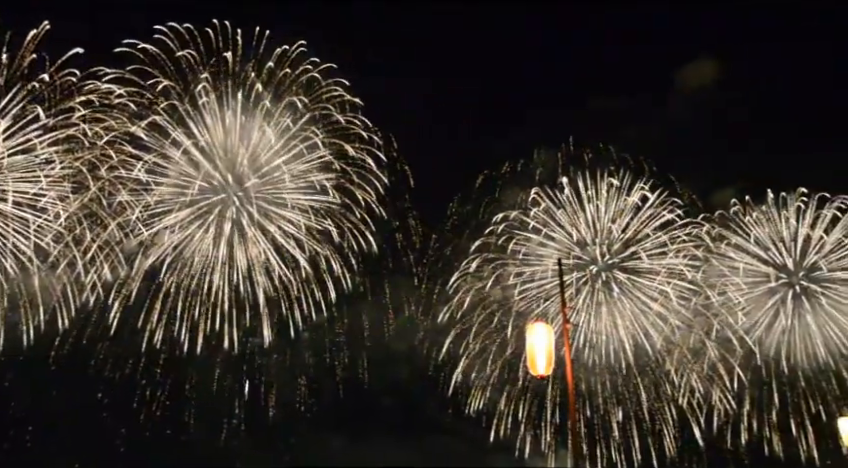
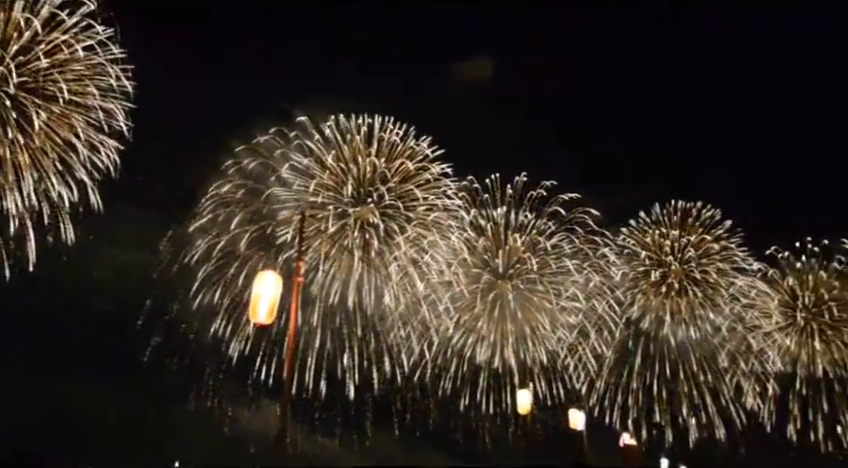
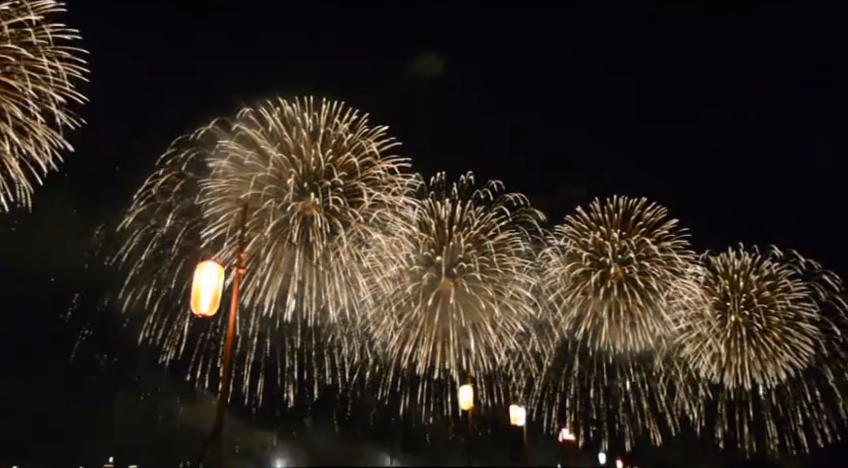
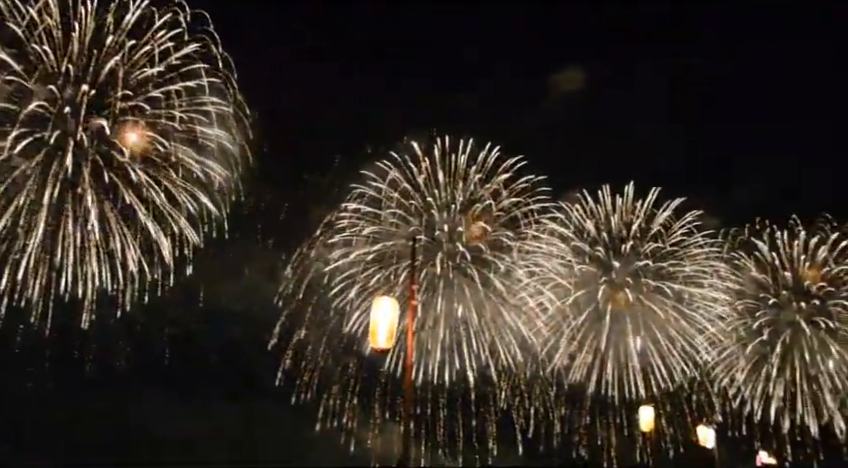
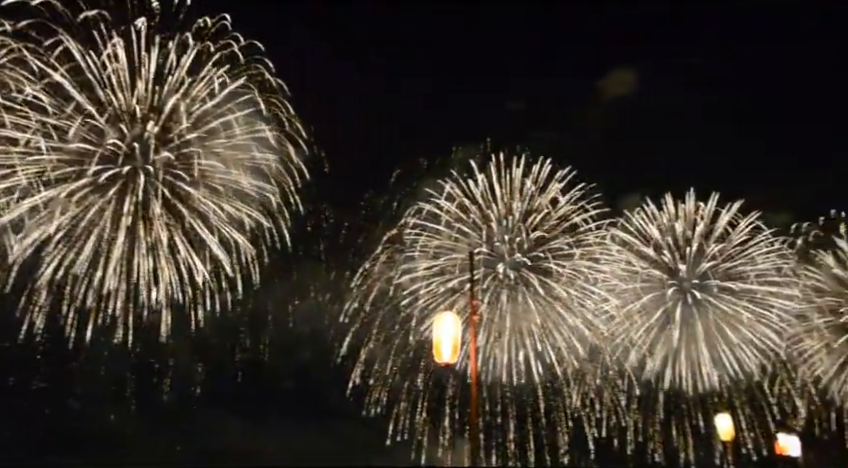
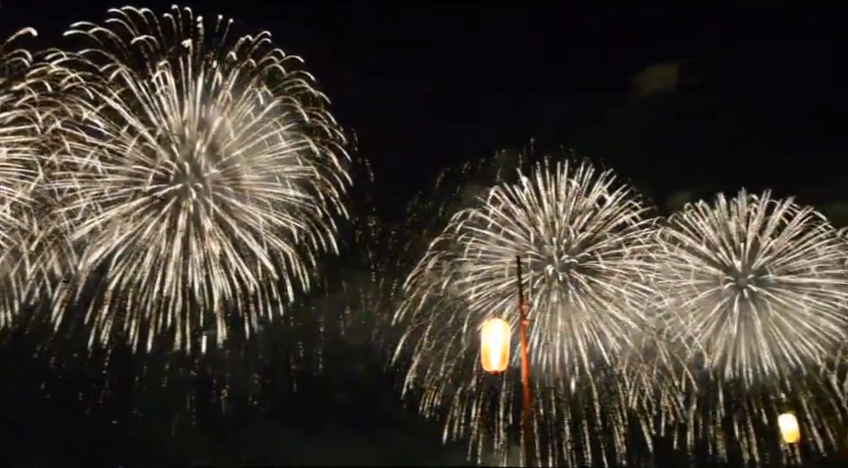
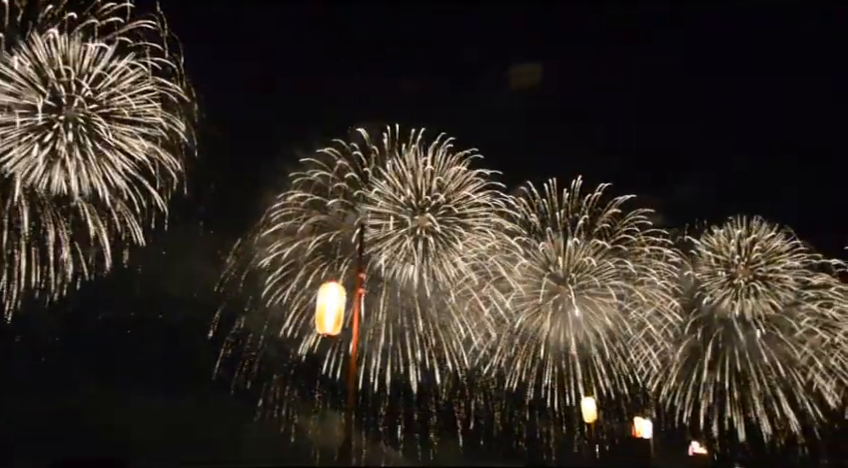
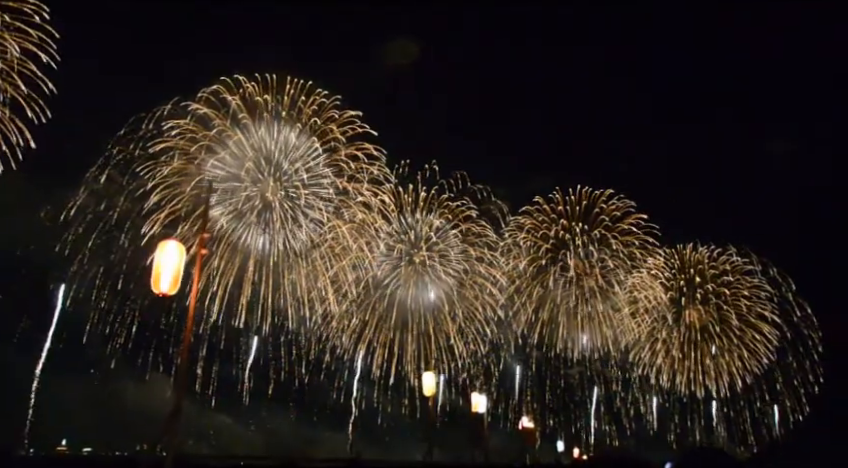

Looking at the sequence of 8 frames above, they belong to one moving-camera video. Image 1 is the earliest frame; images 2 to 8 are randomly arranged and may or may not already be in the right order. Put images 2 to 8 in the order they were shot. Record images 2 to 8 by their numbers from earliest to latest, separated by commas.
6, 5, 4, 7, 2, 3, 8
